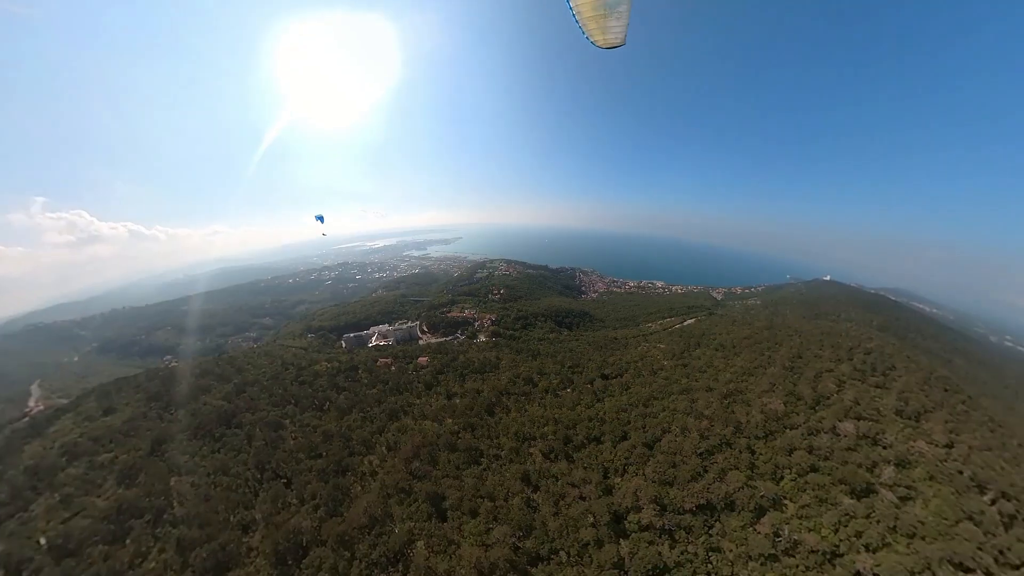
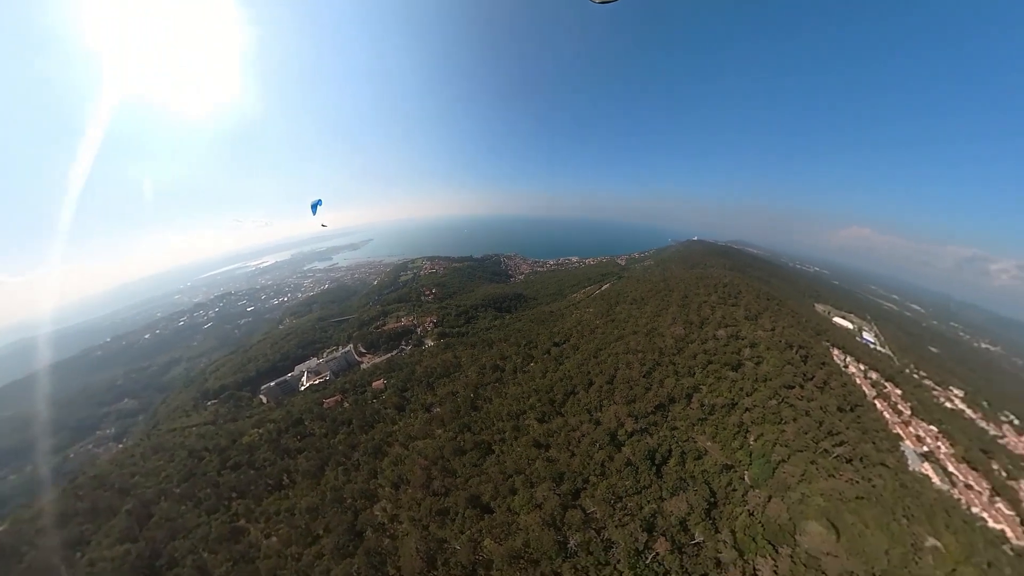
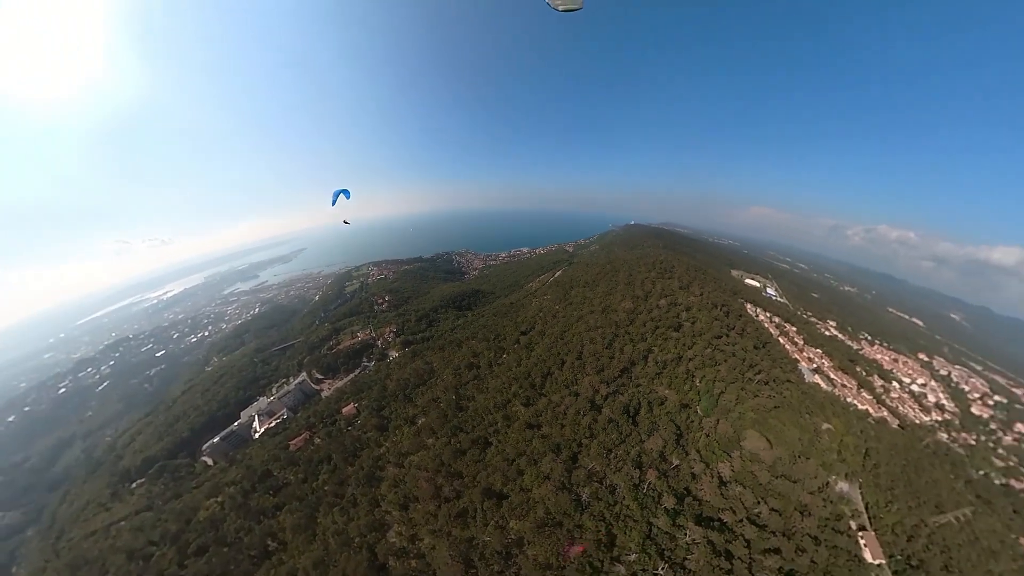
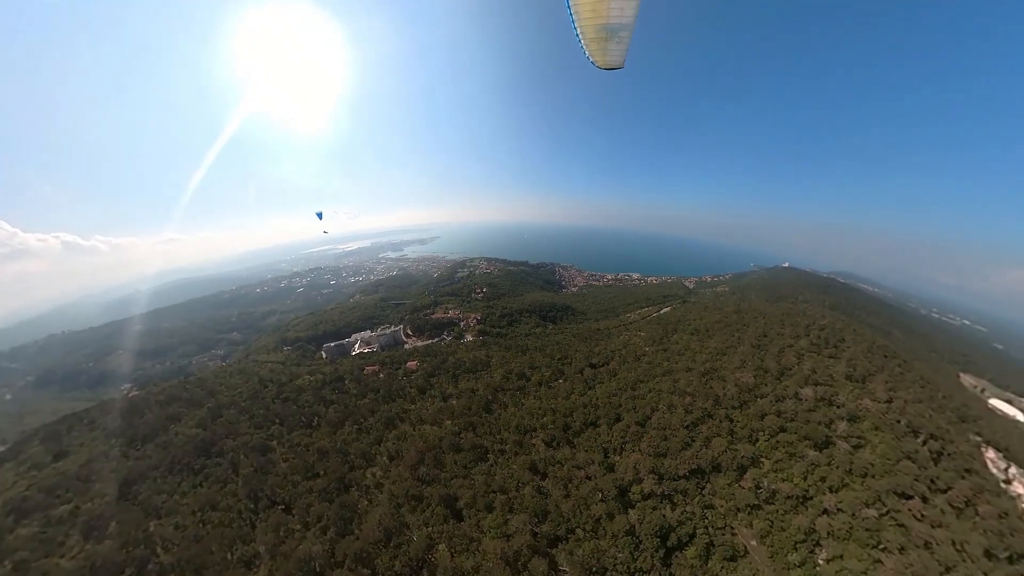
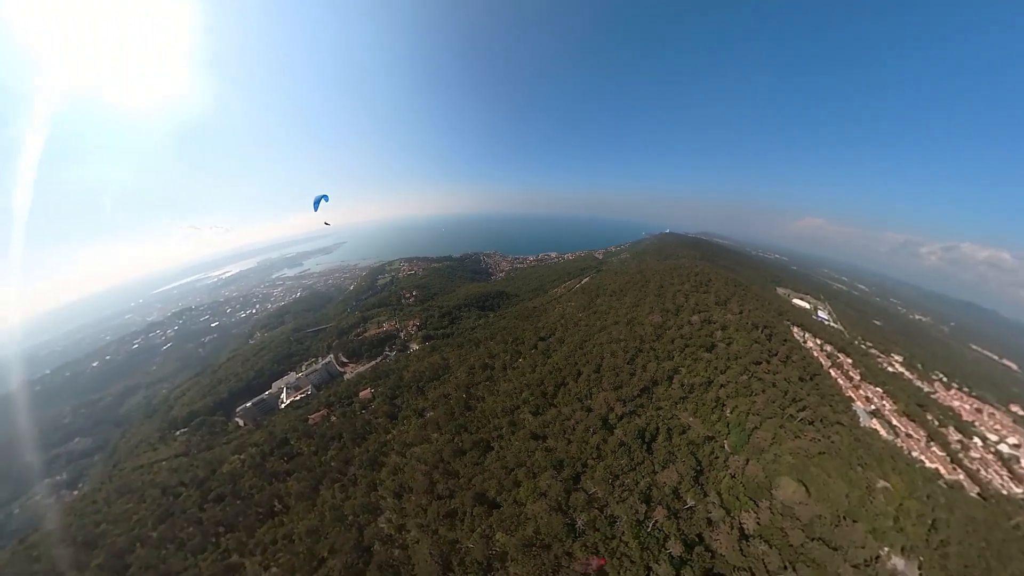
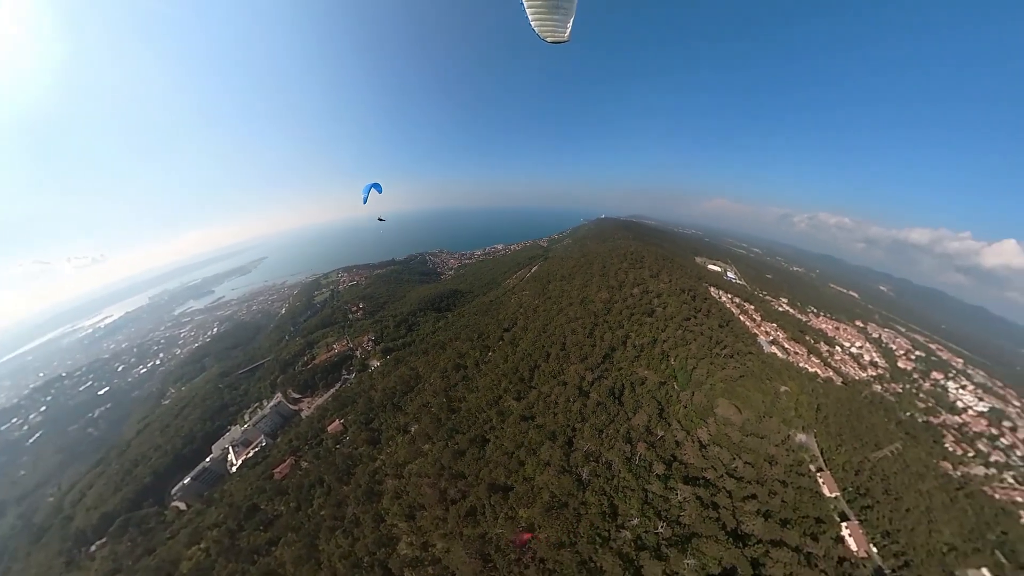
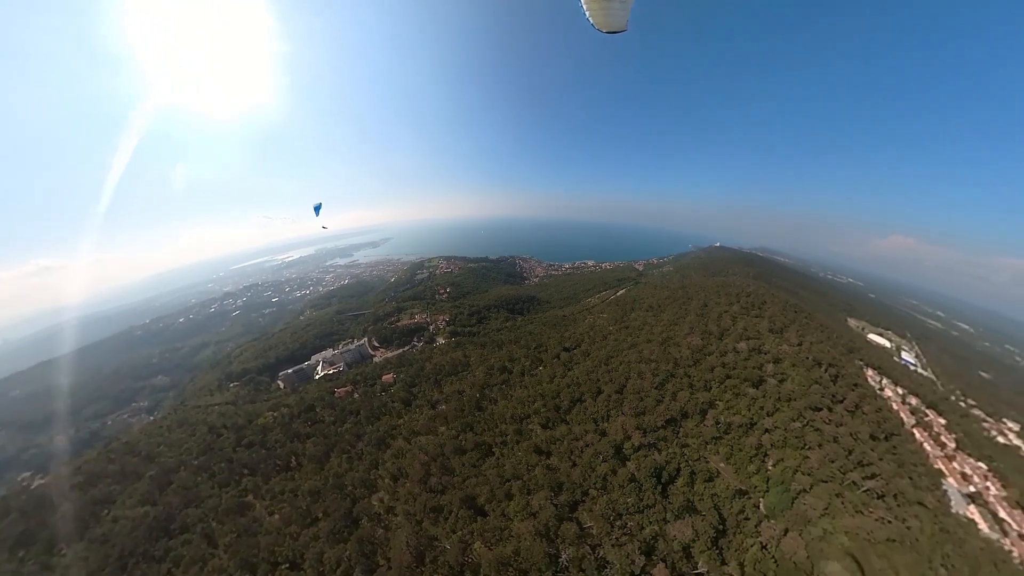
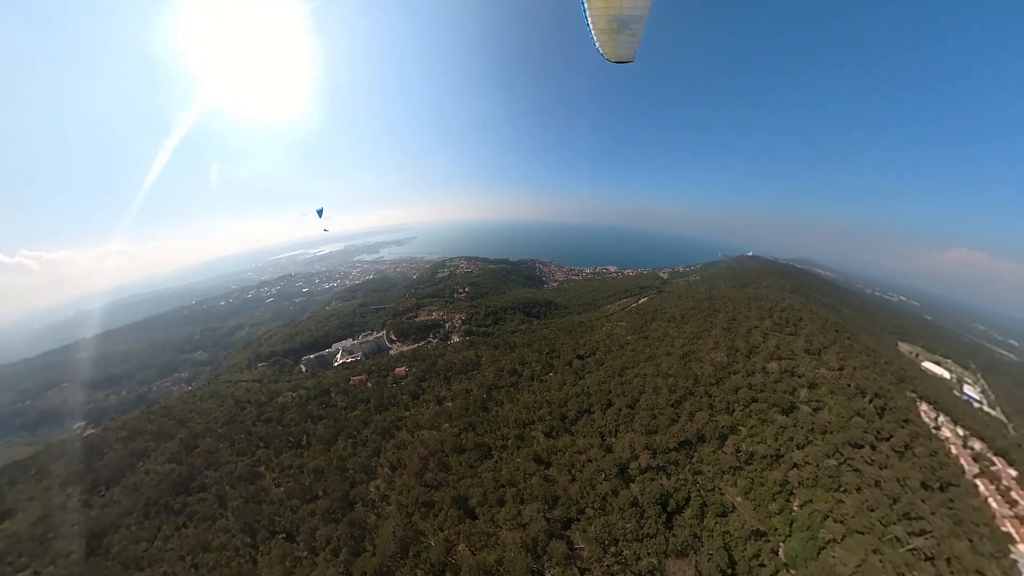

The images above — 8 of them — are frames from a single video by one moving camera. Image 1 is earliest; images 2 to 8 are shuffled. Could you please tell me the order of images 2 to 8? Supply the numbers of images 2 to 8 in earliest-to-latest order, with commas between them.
4, 8, 7, 2, 5, 3, 6
